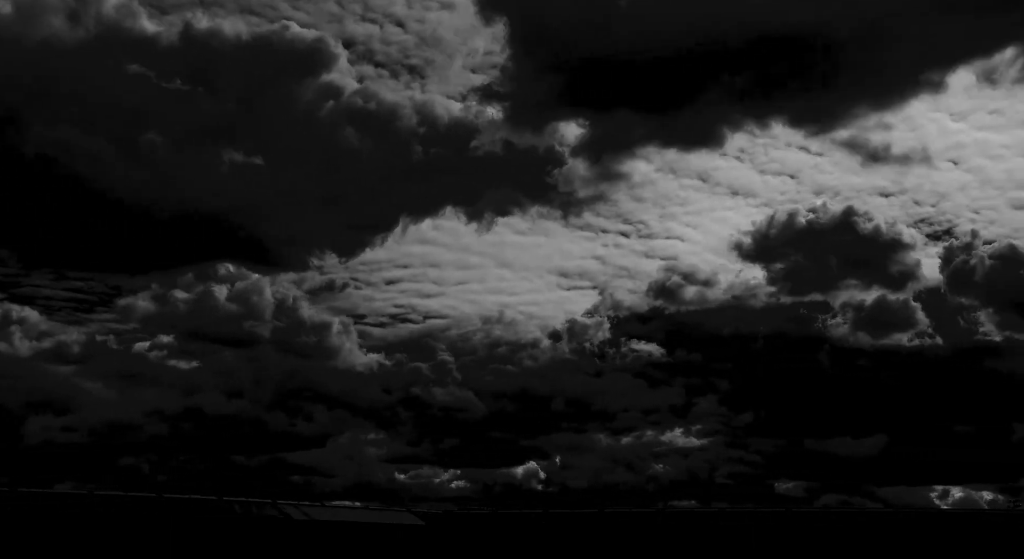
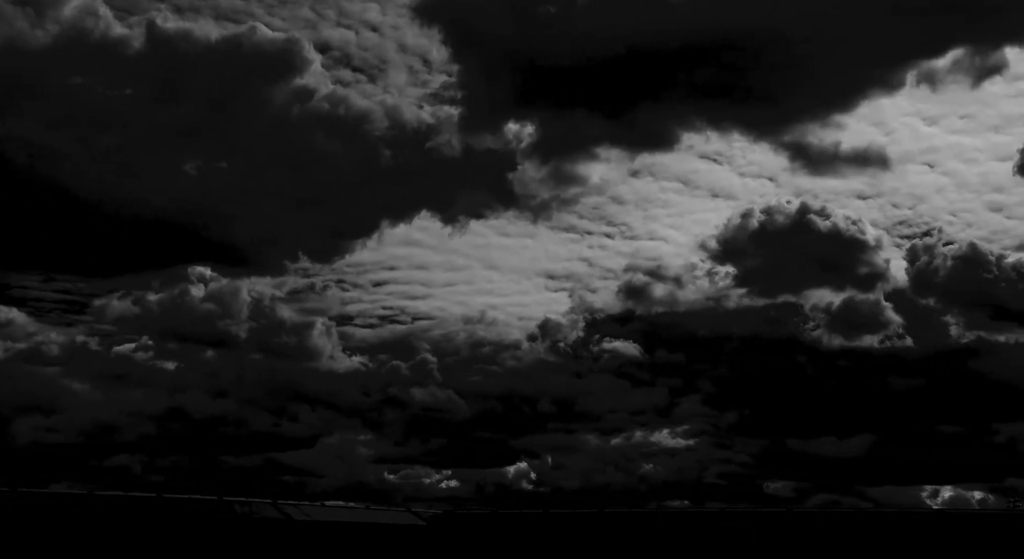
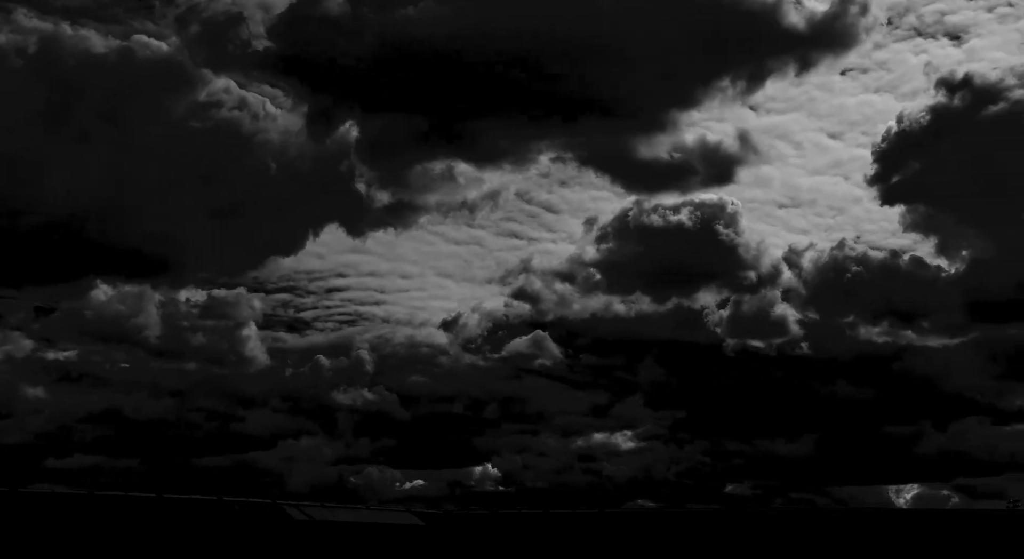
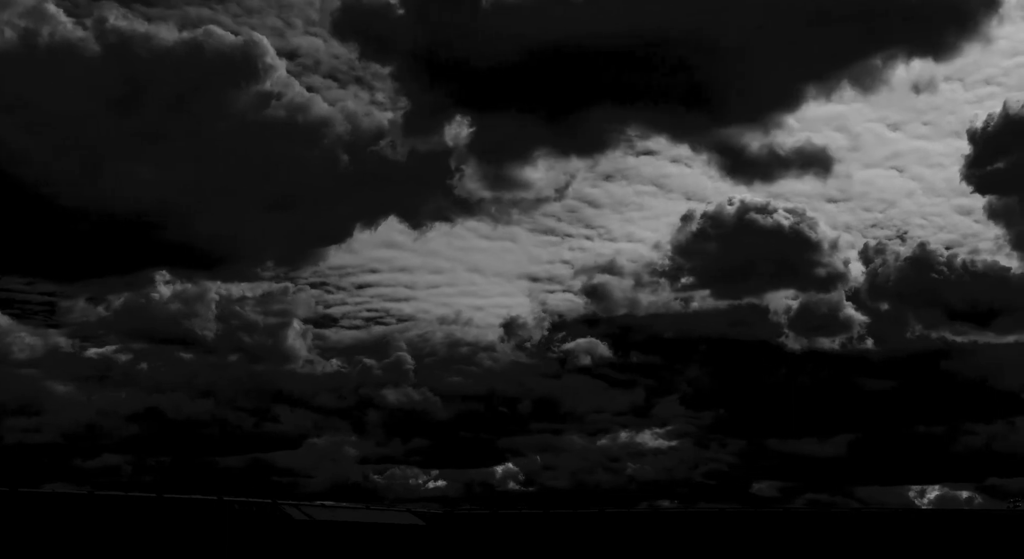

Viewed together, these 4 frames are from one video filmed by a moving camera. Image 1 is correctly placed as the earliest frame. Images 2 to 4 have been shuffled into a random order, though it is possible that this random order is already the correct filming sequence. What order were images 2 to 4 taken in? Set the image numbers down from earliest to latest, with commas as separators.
2, 4, 3
